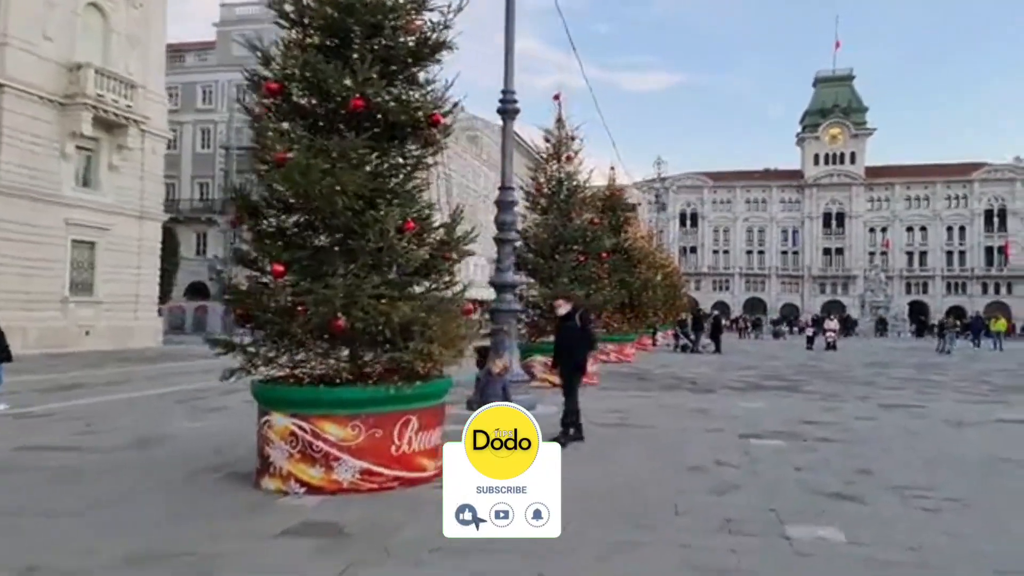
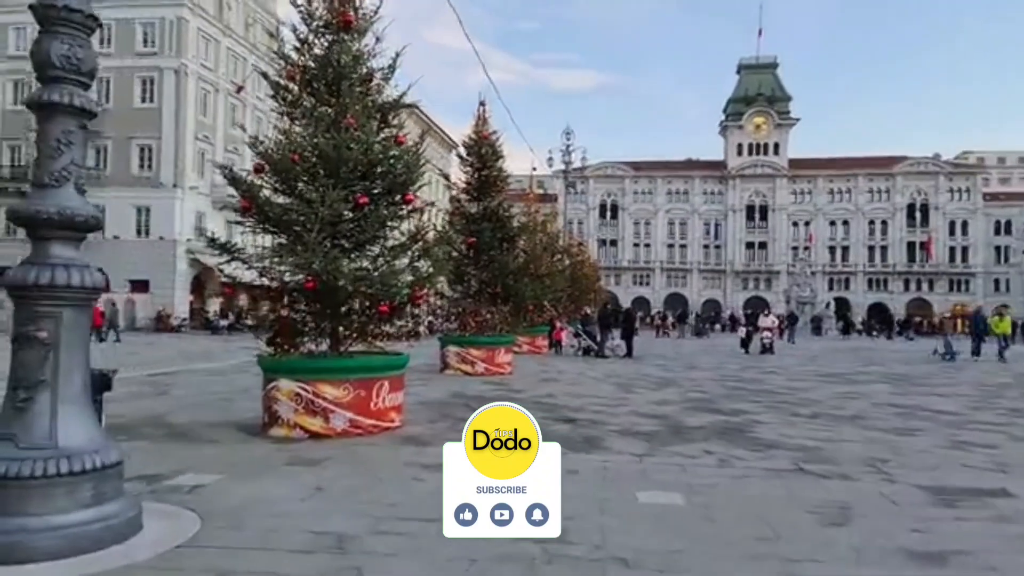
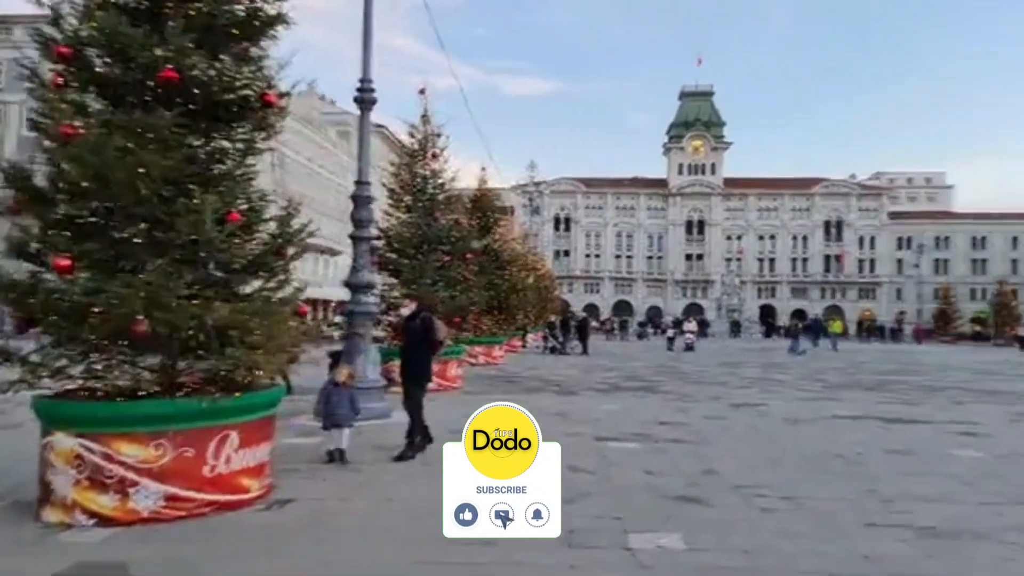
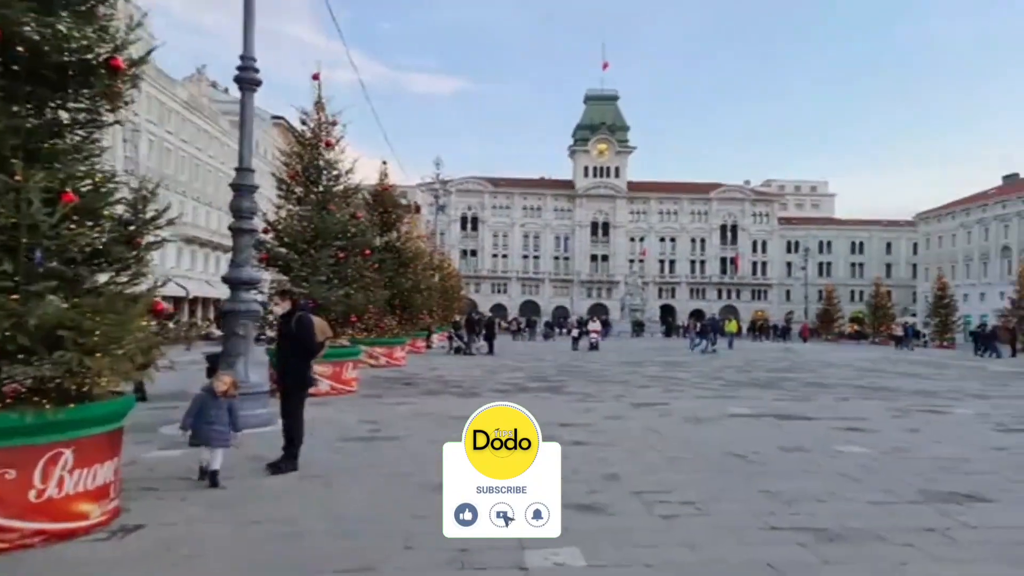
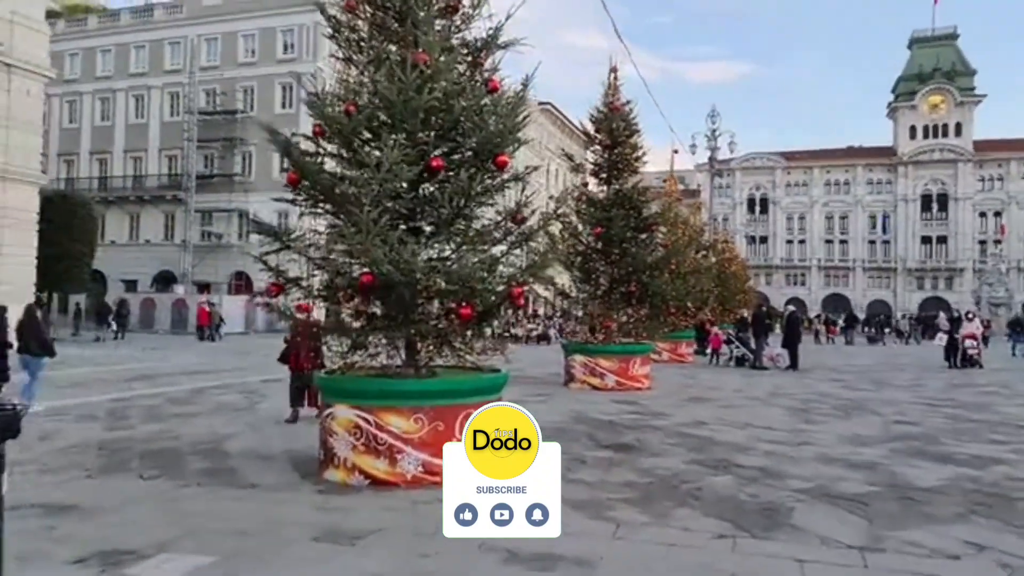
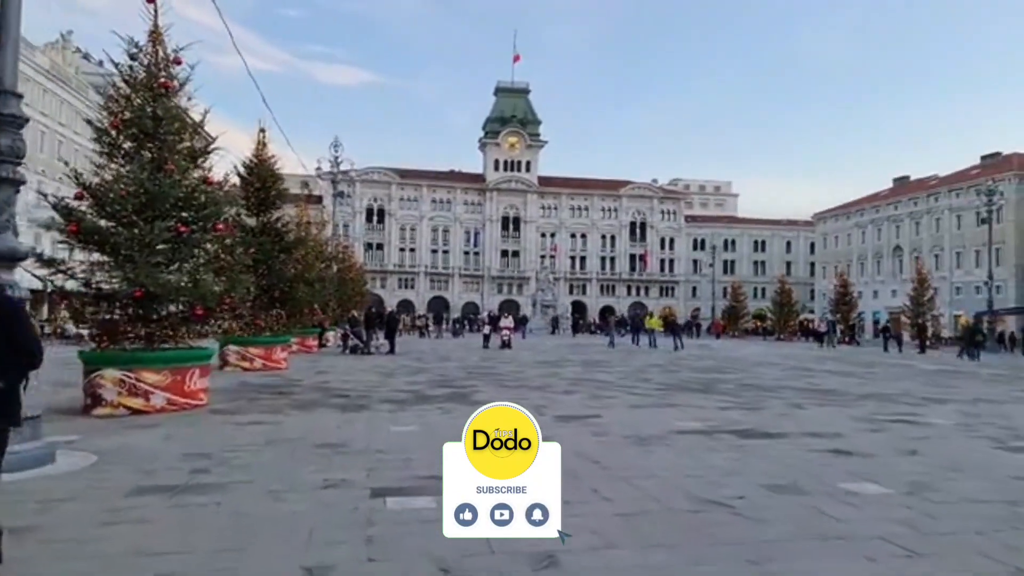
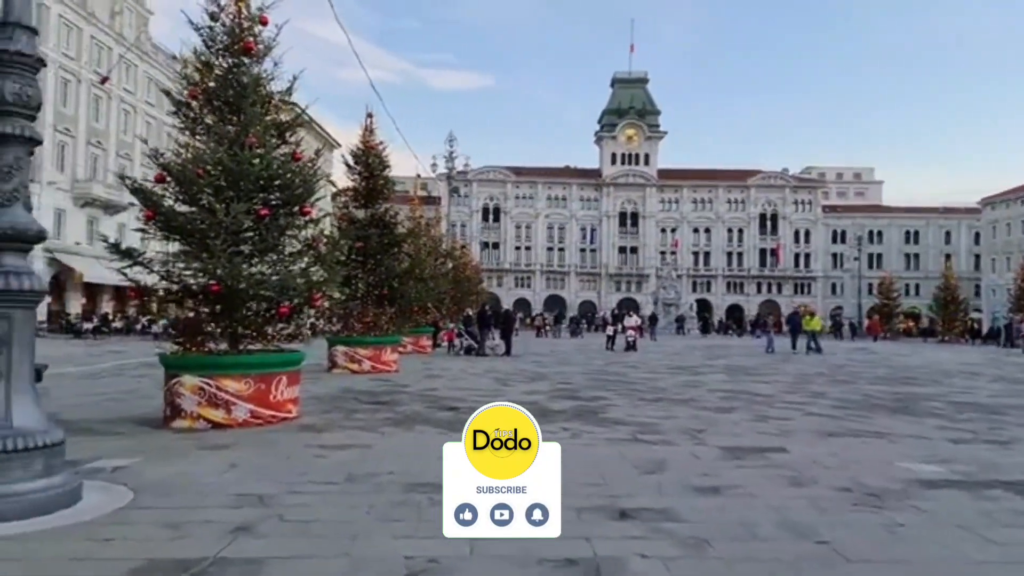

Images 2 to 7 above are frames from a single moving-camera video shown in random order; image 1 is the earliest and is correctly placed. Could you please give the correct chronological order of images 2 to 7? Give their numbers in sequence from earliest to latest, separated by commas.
3, 4, 6, 7, 2, 5
